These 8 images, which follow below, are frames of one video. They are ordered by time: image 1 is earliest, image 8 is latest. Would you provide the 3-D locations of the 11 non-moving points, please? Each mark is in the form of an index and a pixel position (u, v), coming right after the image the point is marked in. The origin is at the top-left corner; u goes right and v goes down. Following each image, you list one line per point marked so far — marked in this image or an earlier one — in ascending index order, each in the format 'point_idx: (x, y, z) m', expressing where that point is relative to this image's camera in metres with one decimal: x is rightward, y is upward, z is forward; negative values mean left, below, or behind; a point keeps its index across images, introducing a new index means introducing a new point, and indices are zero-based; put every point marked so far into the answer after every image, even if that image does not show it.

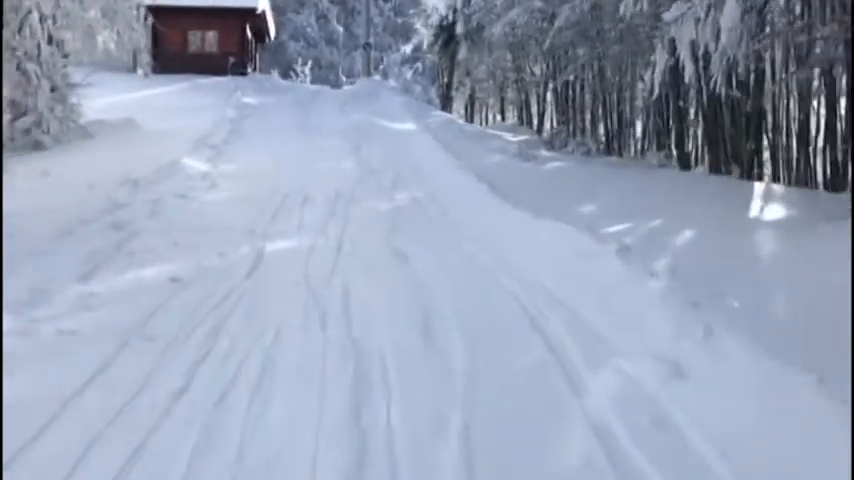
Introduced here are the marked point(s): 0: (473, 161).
0: (+0.9, +1.7, +16.5) m
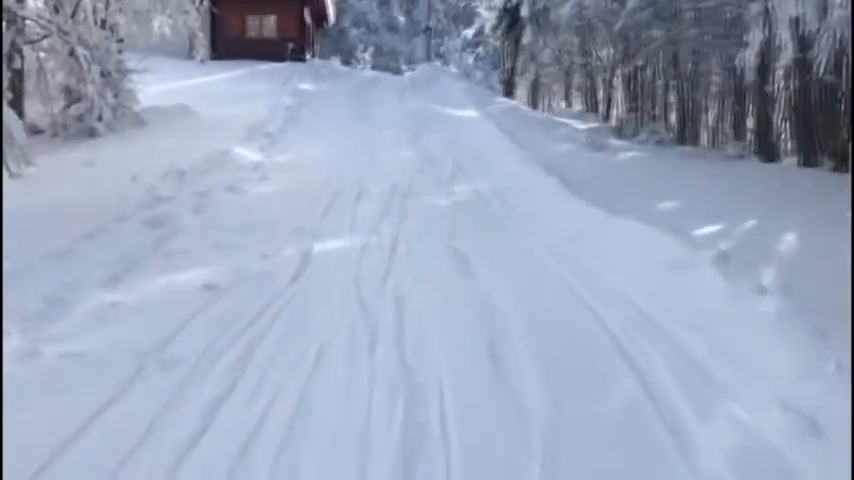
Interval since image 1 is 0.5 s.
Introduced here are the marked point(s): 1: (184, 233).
0: (+2.2, +1.8, +15.4) m
1: (-2.4, 0.0, +7.8) m
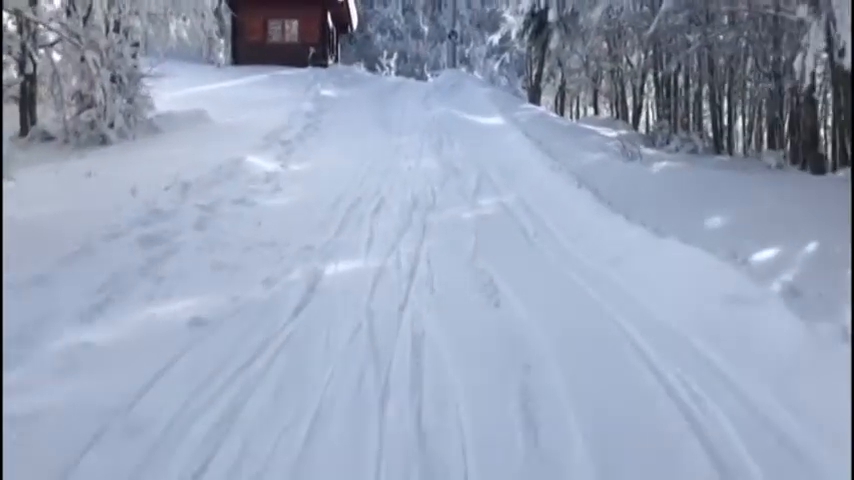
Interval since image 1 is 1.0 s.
0: (+2.6, +1.5, +14.6) m
1: (-2.2, -0.1, +7.1) m
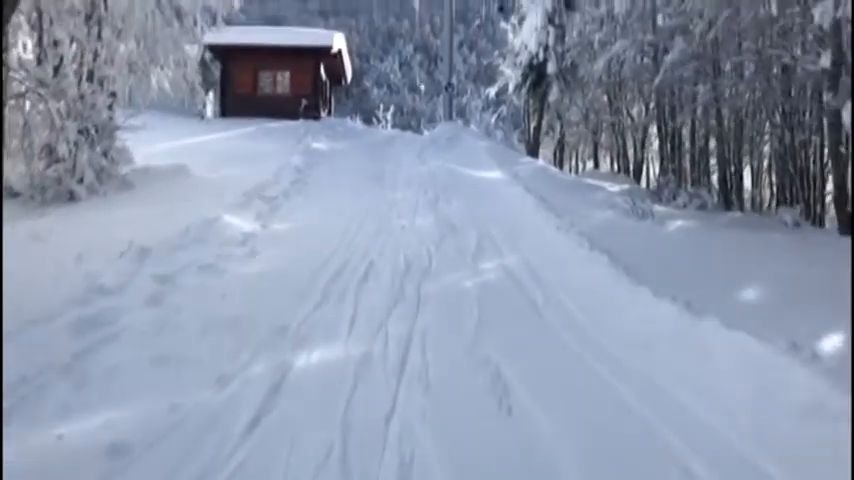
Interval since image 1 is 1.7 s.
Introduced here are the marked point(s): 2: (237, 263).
0: (+2.5, +0.4, +13.4) m
1: (-2.3, -0.8, +5.8) m
2: (-2.2, -0.3, +9.1) m
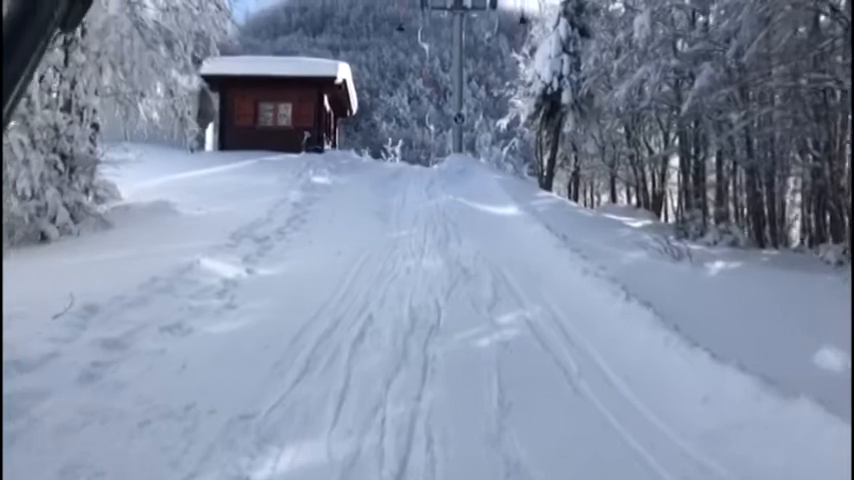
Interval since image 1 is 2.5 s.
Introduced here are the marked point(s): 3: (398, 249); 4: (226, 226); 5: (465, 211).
0: (+2.7, -0.3, +11.9) m
1: (-2.2, -1.1, +4.3) m
2: (-2.1, -0.8, +7.6) m
3: (-0.5, -0.2, +13.3) m
4: (-3.4, +0.2, +13.3) m
5: (+0.8, +0.6, +17.2) m
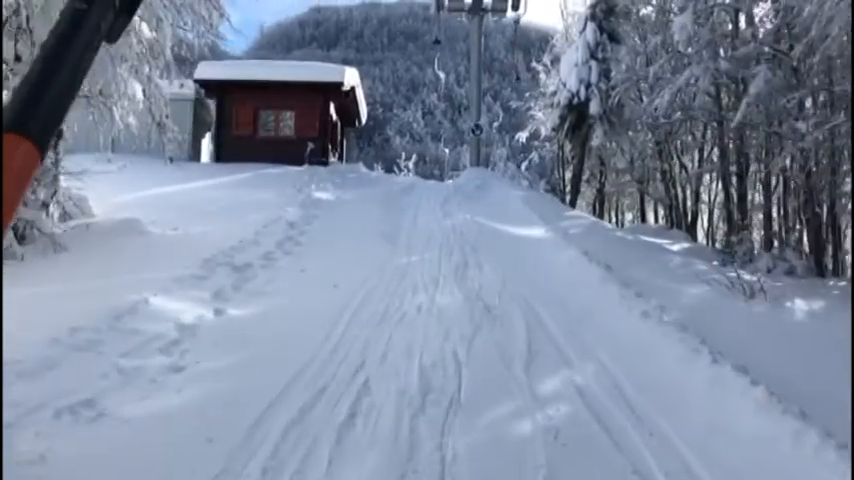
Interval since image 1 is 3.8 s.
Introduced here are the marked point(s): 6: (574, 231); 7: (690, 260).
0: (+2.9, -0.7, +9.7) m
1: (-2.2, -1.4, +2.1) m
2: (-2.0, -1.1, +5.4) m
3: (-0.3, -0.6, +11.1) m
4: (-3.2, -0.2, +11.1) m
5: (+1.1, +0.1, +14.9) m
6: (+2.8, +0.2, +14.9) m
7: (+4.8, -0.4, +14.3) m
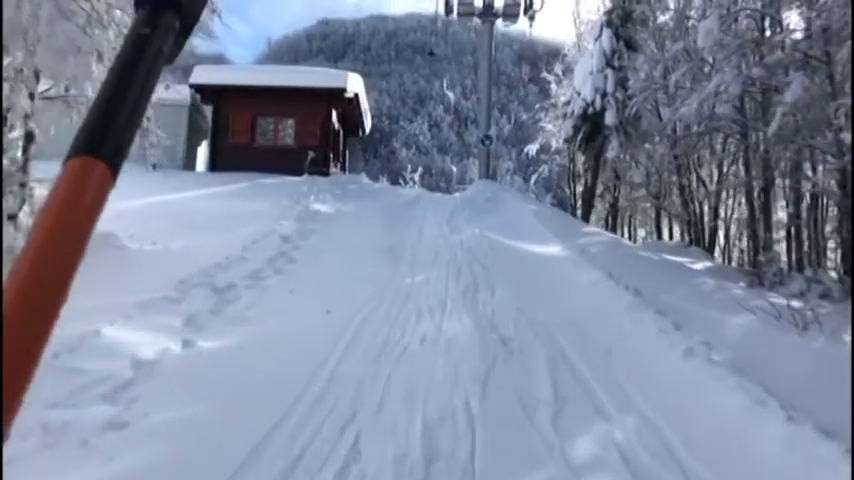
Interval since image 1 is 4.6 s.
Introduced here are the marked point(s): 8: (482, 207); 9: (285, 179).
0: (+2.9, -0.9, +8.4) m
1: (-2.2, -1.4, +0.9) m
2: (-2.0, -1.2, +4.2) m
3: (-0.2, -0.8, +9.8) m
4: (-3.1, -0.4, +9.9) m
5: (+1.2, -0.2, +13.7) m
6: (+2.9, -0.2, +13.7) m
7: (+4.9, -0.7, +13.0) m
8: (+1.4, +0.8, +19.3) m
9: (-3.6, +1.5, +20.0) m
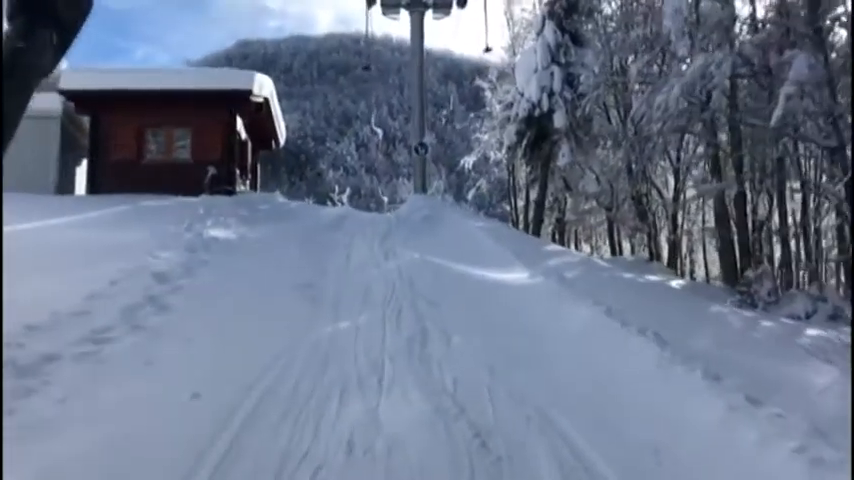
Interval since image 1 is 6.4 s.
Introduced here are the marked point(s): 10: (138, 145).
0: (+2.4, -1.1, +5.4) m
1: (-2.0, -1.5, -2.5) m
2: (-2.1, -1.4, +0.7) m
3: (-0.8, -1.1, +6.6) m
4: (-3.8, -0.8, +6.4) m
5: (+0.2, -0.5, +10.6) m
6: (+1.9, -0.5, +10.7) m
7: (+4.0, -0.9, +10.2) m
8: (-0.1, +0.3, +16.1) m
9: (-5.2, +0.8, +16.4) m
10: (-6.8, +2.2, +18.5) m
